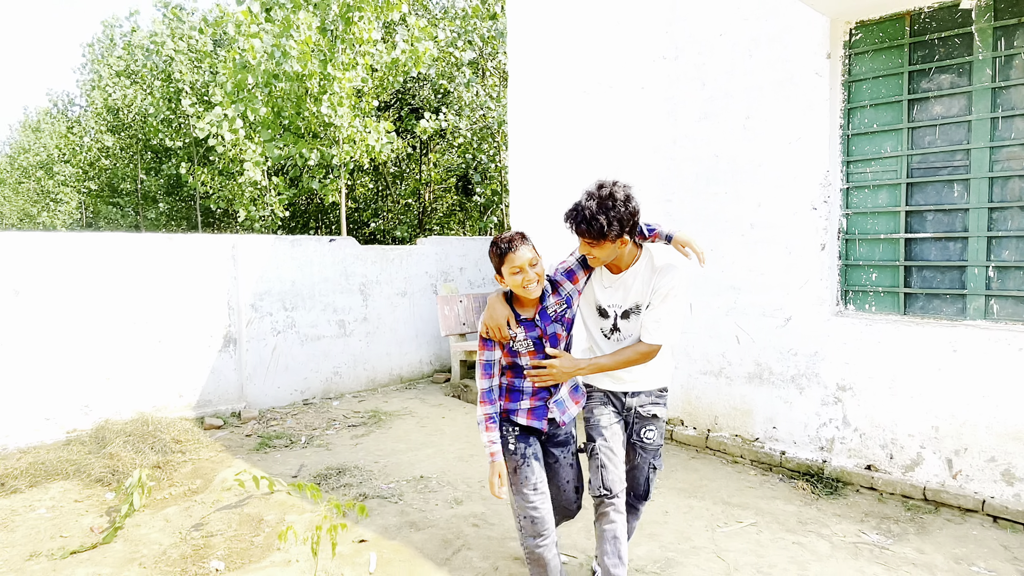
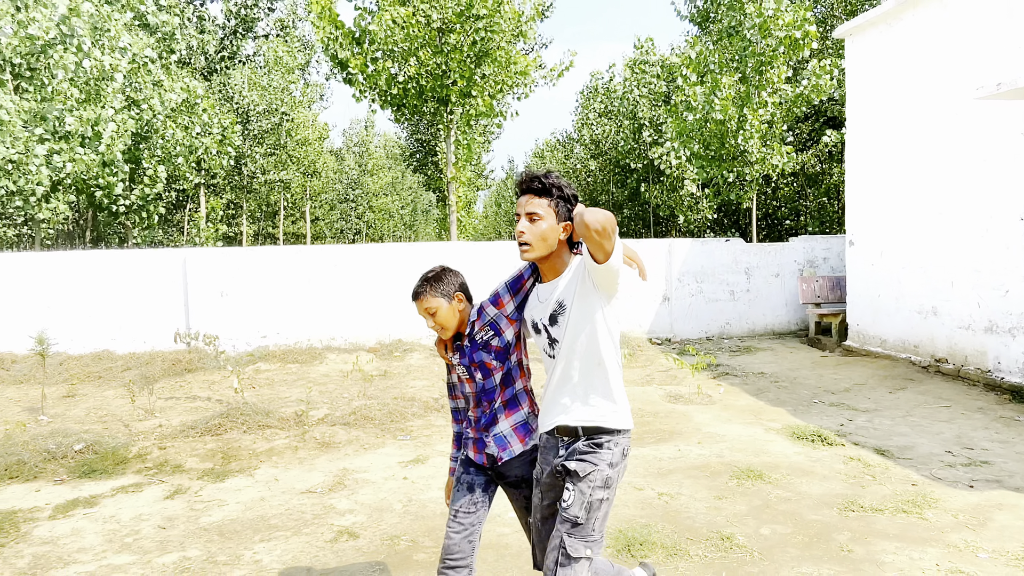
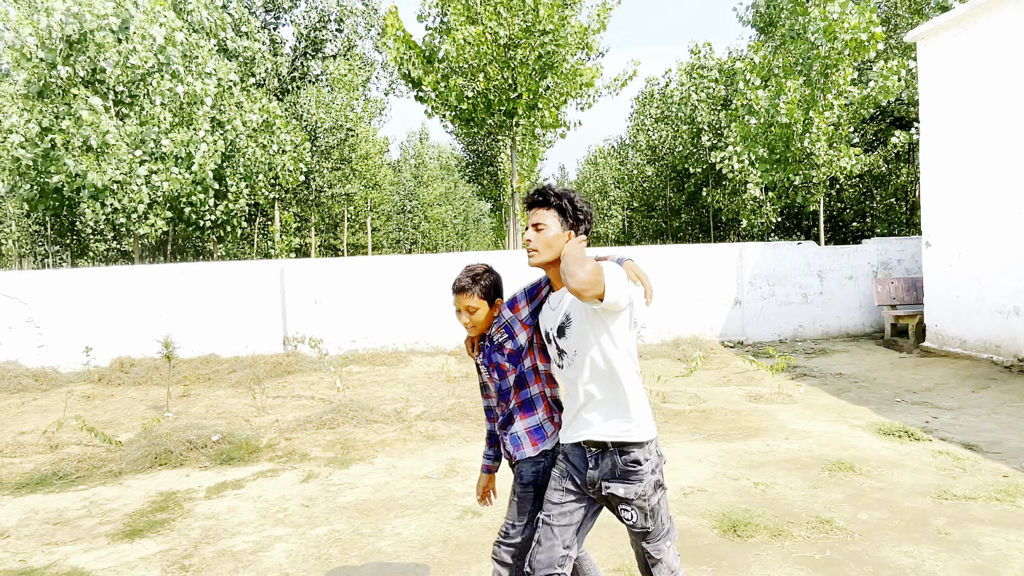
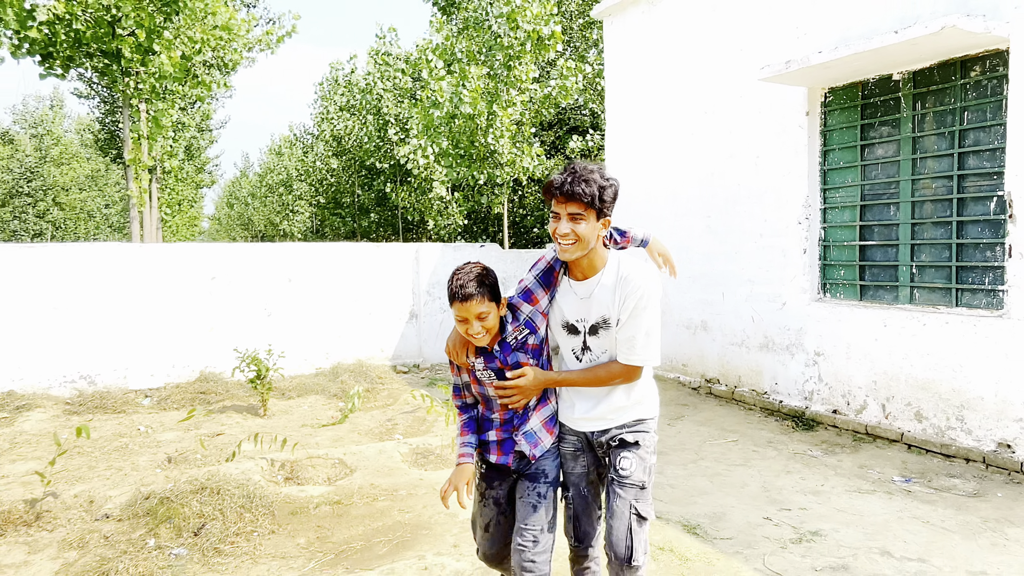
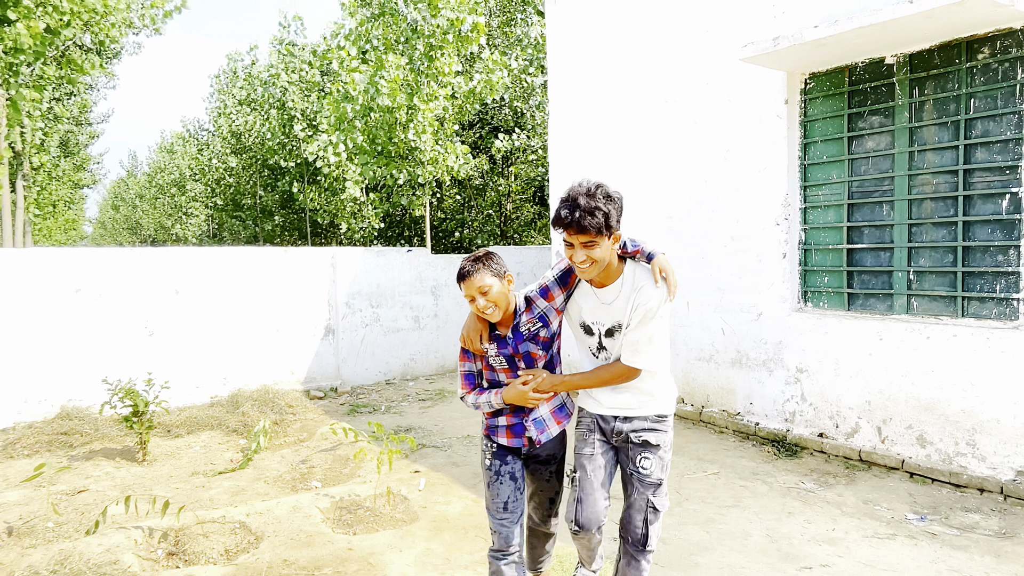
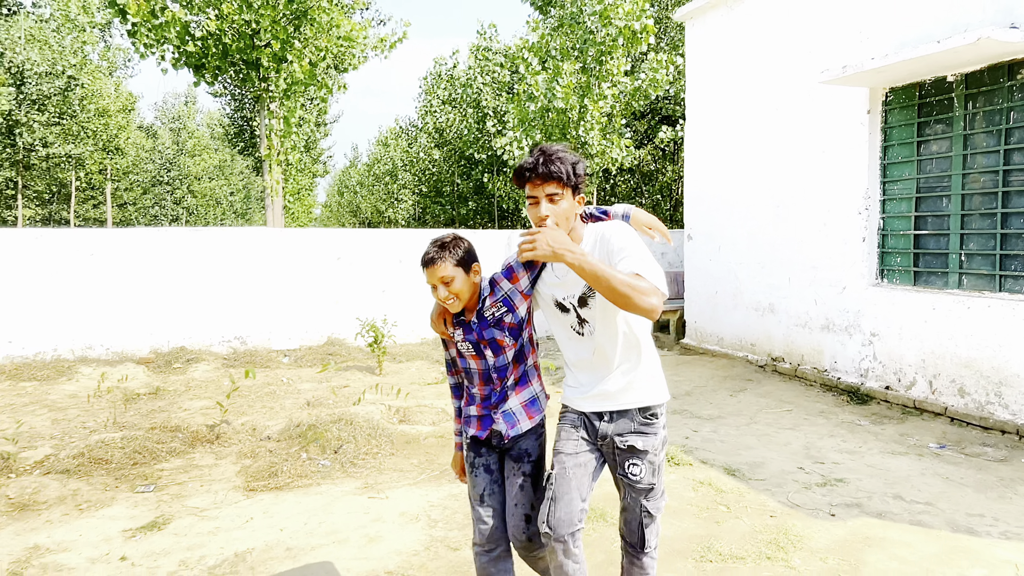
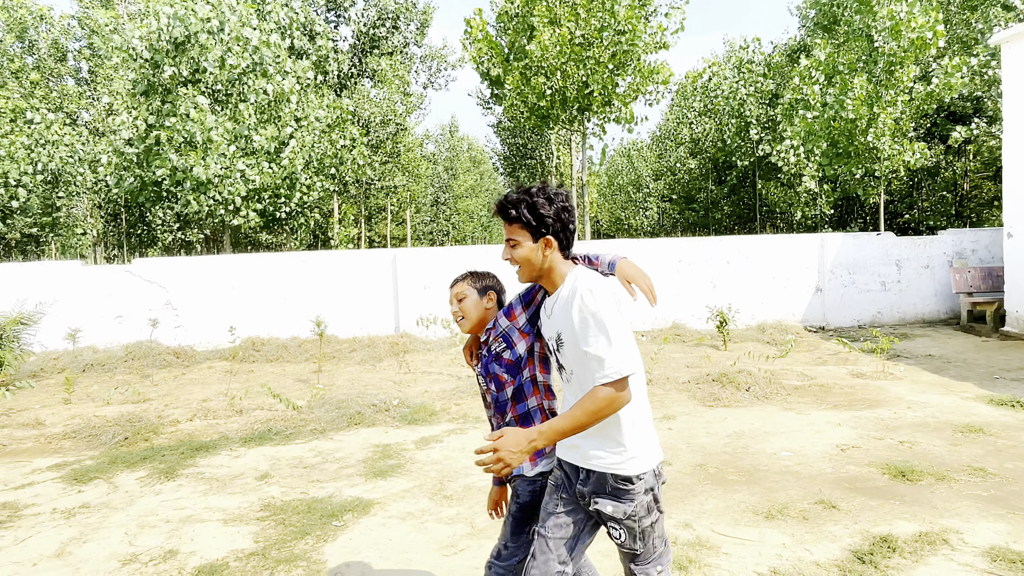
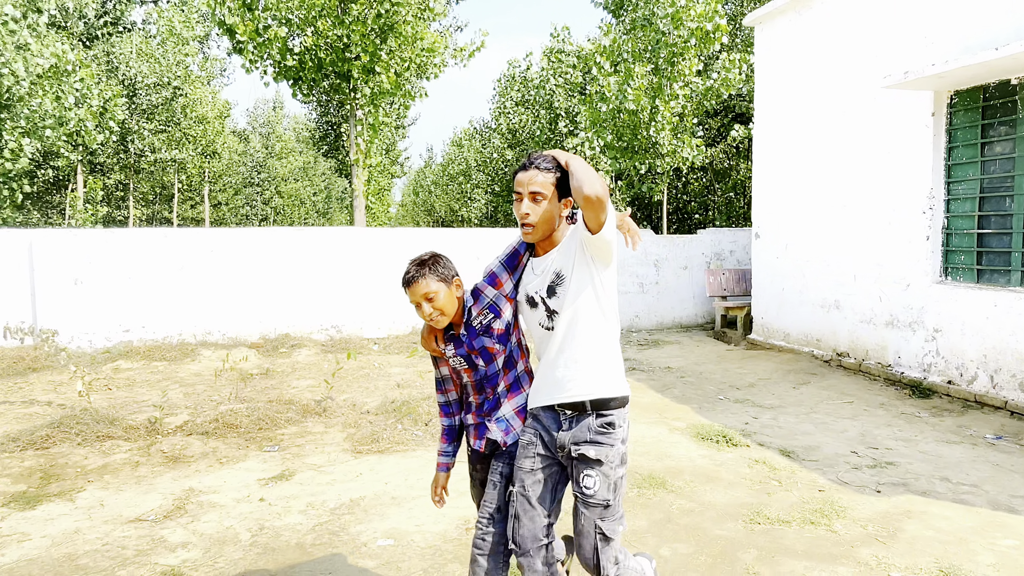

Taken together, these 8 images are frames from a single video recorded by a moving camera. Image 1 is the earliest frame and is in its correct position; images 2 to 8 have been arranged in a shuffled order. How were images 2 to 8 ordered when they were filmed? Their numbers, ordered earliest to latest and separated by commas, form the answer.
5, 4, 6, 8, 2, 3, 7
